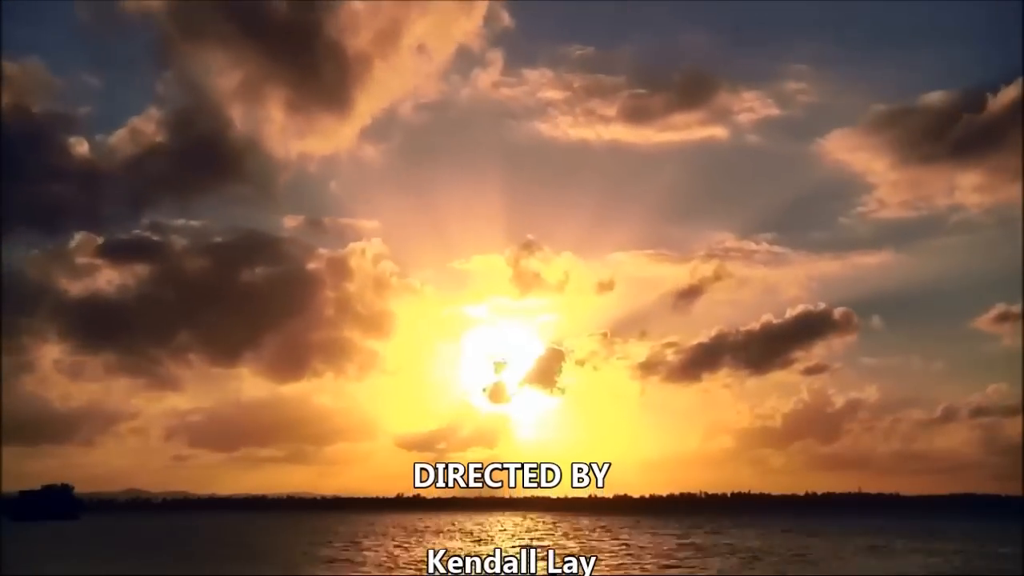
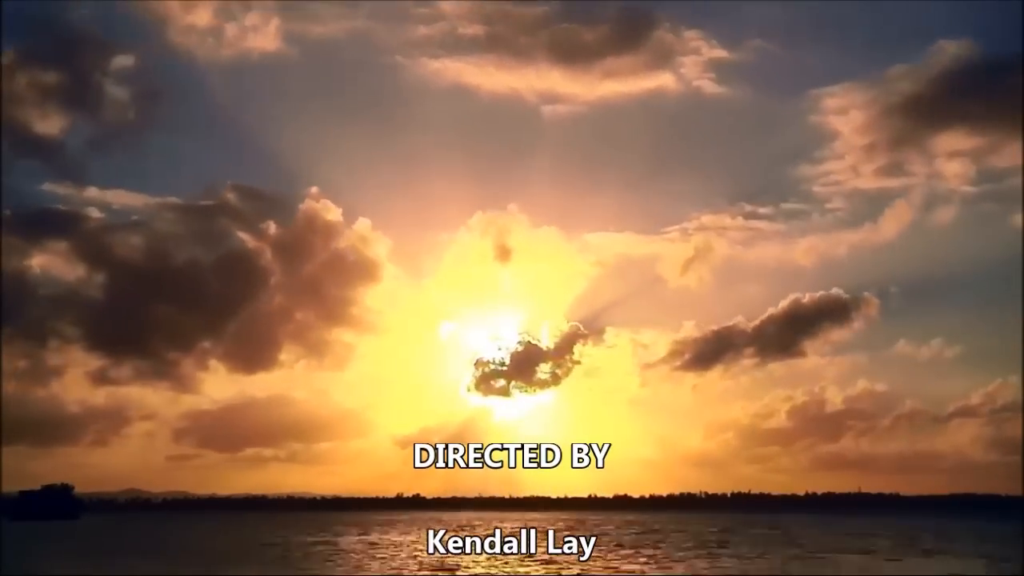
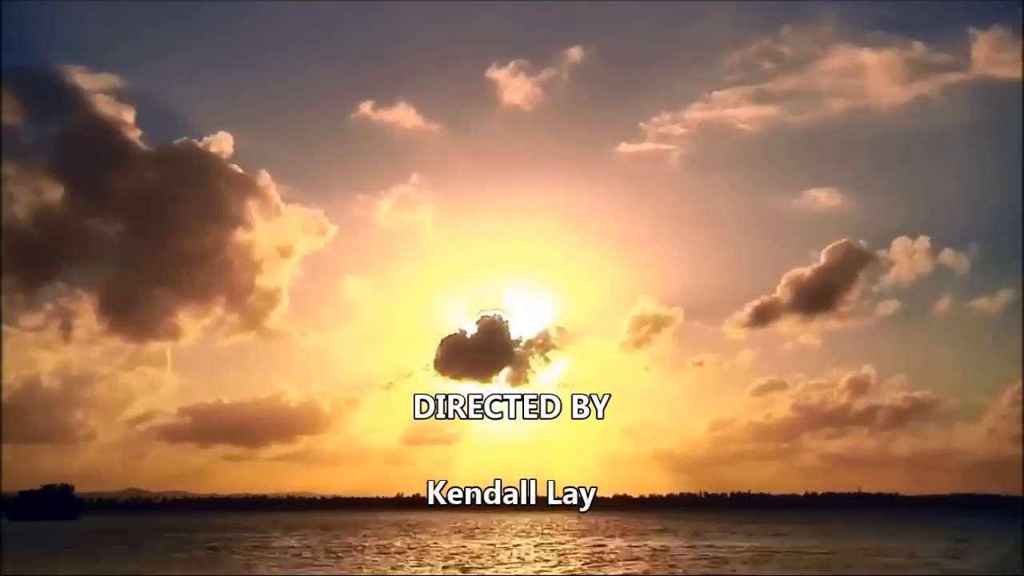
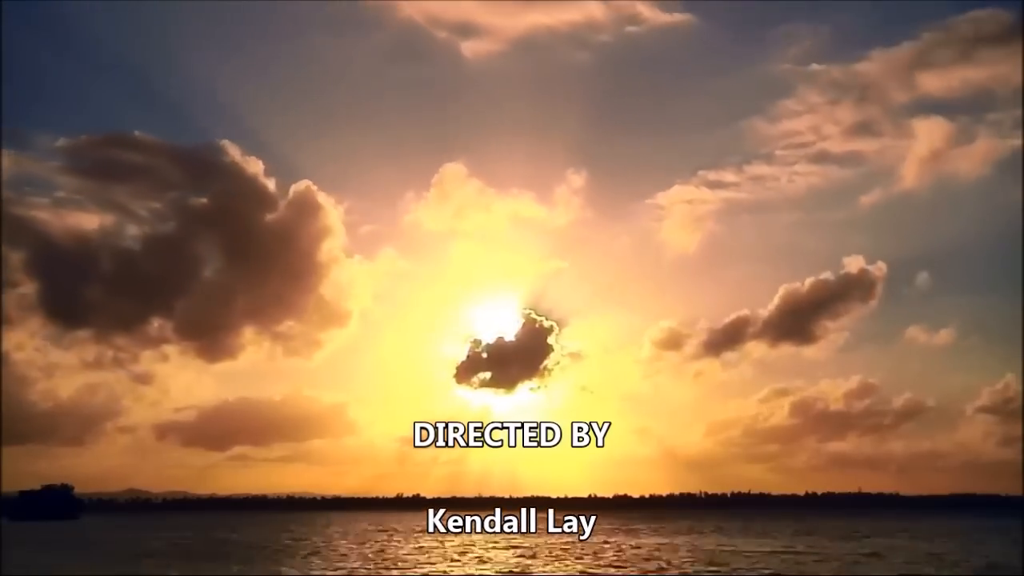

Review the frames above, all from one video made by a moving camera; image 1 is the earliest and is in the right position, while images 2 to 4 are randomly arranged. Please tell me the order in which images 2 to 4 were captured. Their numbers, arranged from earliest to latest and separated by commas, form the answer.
2, 4, 3
